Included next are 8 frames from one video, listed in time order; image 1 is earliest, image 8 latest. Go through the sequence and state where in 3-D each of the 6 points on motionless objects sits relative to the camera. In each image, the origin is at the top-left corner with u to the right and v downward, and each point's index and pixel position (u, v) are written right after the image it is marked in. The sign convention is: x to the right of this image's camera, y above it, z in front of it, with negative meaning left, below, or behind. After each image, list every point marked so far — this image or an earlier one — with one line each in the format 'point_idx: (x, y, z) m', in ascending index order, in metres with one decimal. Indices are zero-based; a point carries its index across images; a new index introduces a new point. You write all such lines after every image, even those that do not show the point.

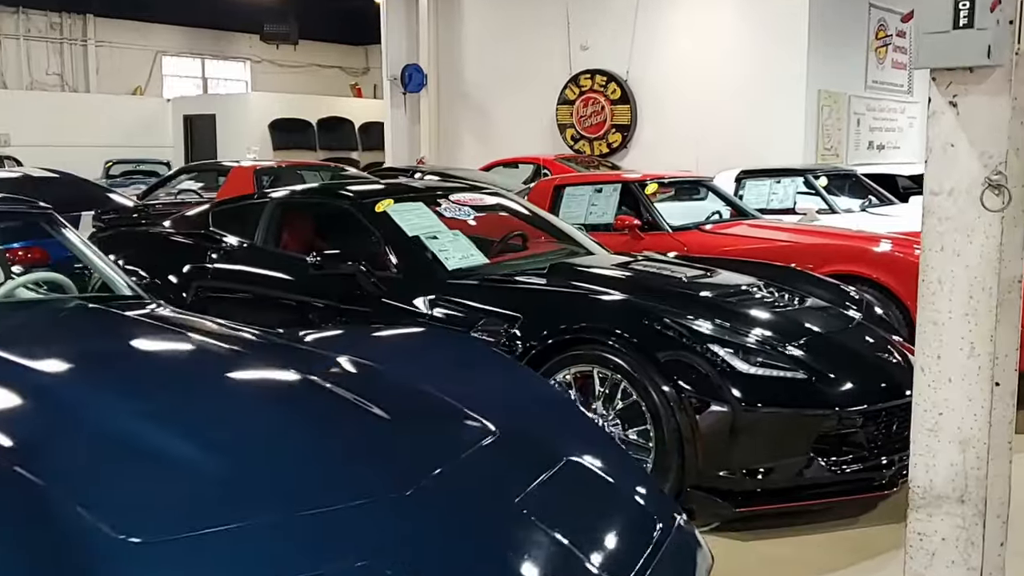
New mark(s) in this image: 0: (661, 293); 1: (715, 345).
0: (+0.5, 0.0, +3.7) m
1: (+0.6, -0.2, +3.3) m
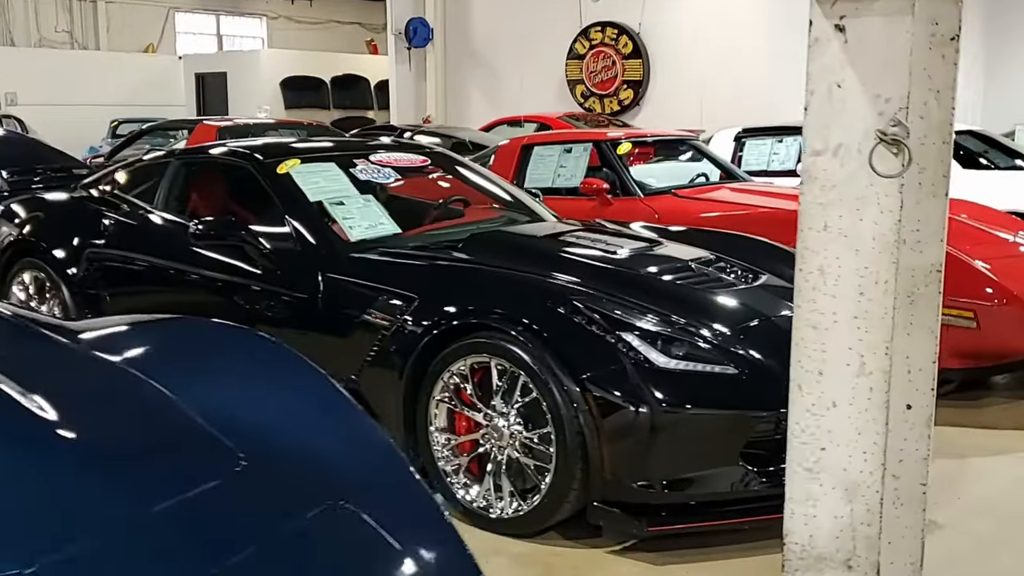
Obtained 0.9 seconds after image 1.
0: (+0.2, +0.1, +3.1) m
1: (+0.3, -0.1, +2.8) m
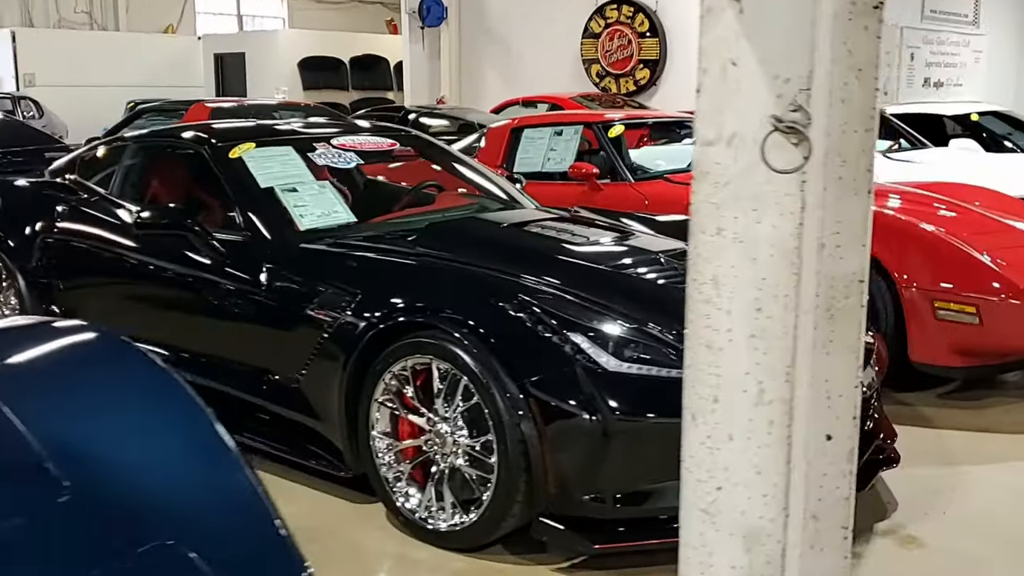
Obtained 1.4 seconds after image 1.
0: (+0.1, +0.1, +2.9) m
1: (+0.2, -0.1, +2.6) m
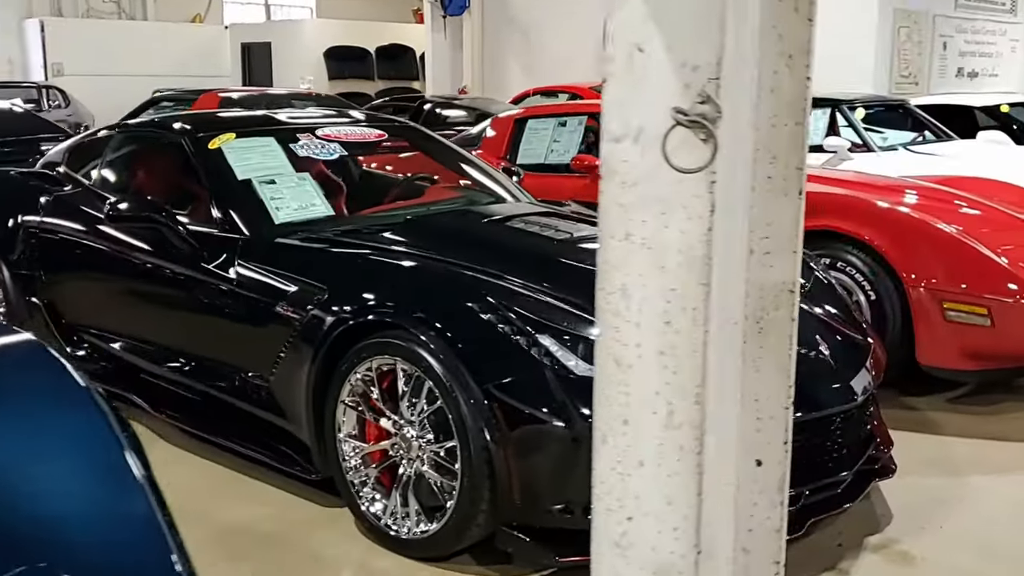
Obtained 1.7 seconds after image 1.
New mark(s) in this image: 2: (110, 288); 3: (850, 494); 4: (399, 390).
0: (0.0, +0.1, +2.8) m
1: (+0.1, -0.1, +2.4) m
2: (-1.2, 0.0, +3.5) m
3: (+0.8, -0.5, +2.8) m
4: (-0.3, -0.2, +2.6) m
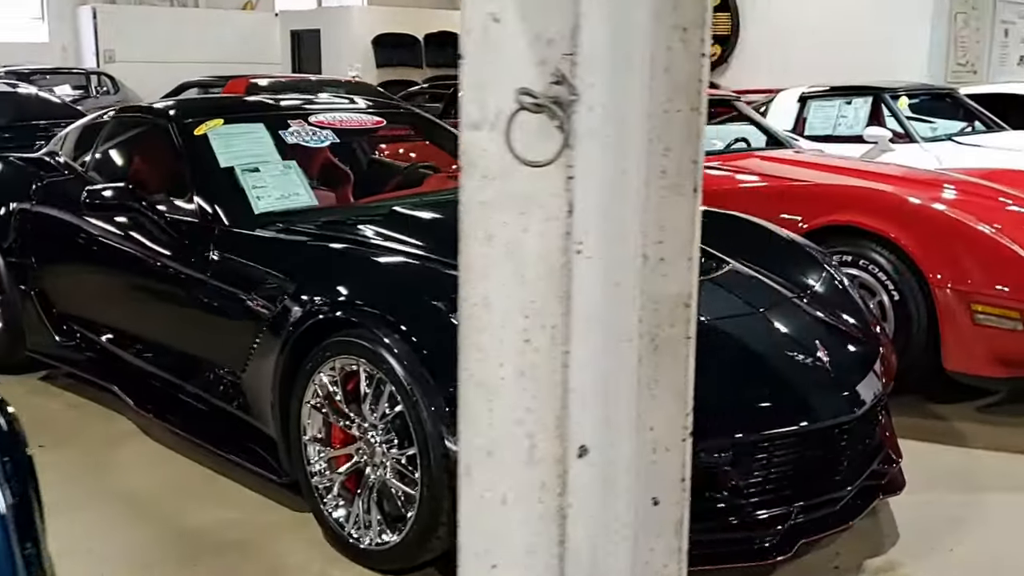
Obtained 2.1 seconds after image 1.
0: (0.0, +0.1, +2.6) m
1: (0.0, -0.1, +2.3) m
2: (-1.3, 0.0, +3.4) m
3: (+0.8, -0.5, +2.6) m
4: (-0.3, -0.2, +2.4) m
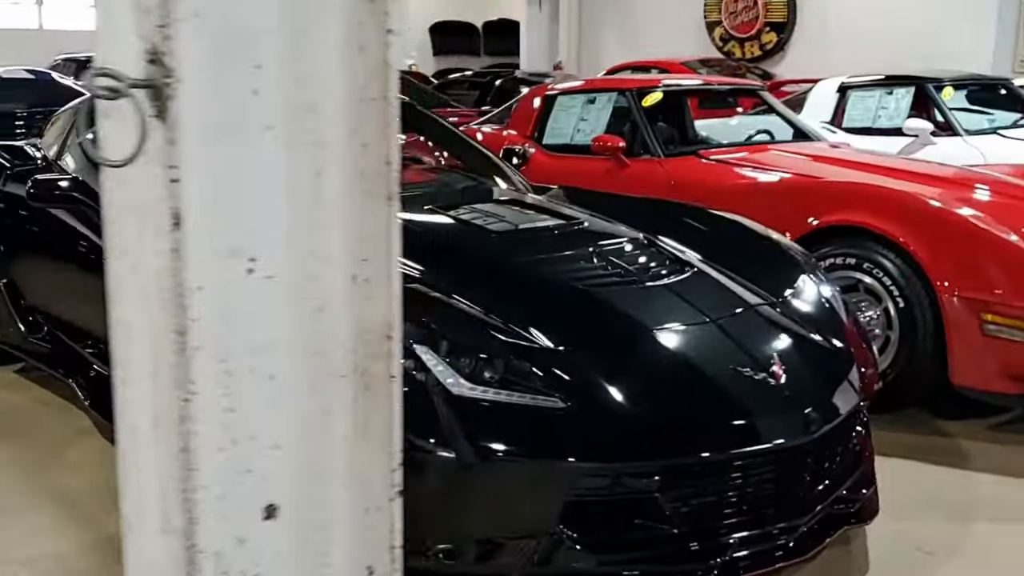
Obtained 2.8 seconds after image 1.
0: (-0.2, +0.1, +2.5) m
1: (-0.1, -0.1, +2.1) m
2: (-1.3, +0.1, +3.3) m
3: (+0.6, -0.5, +2.3) m
4: (-0.5, -0.2, +2.3) m
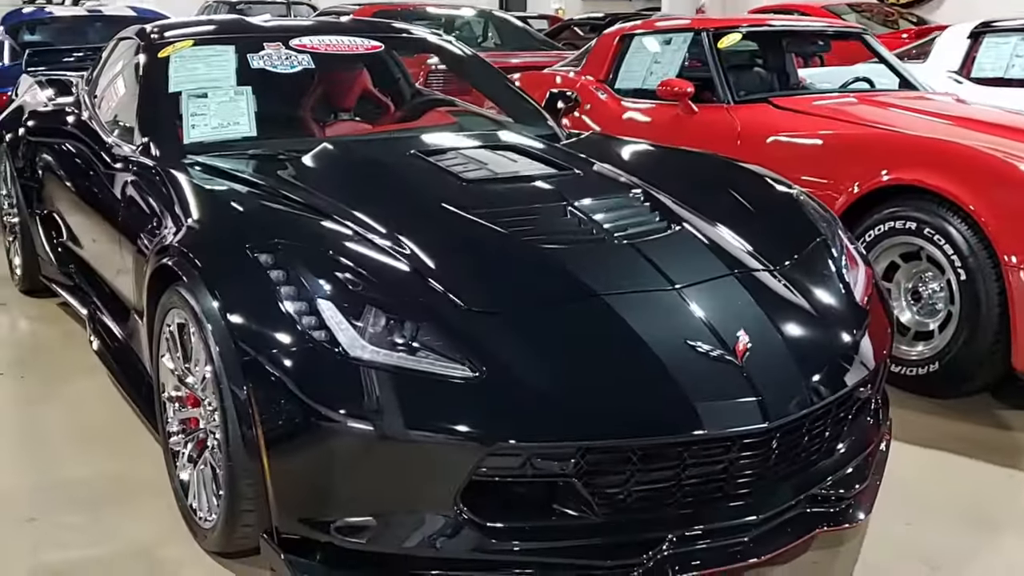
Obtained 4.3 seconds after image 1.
0: (-0.2, +0.2, +2.3) m
1: (-0.3, 0.0, +1.9) m
2: (-1.3, +0.2, +3.3) m
3: (+0.5, -0.5, +2.1) m
4: (-0.6, -0.1, +2.2) m
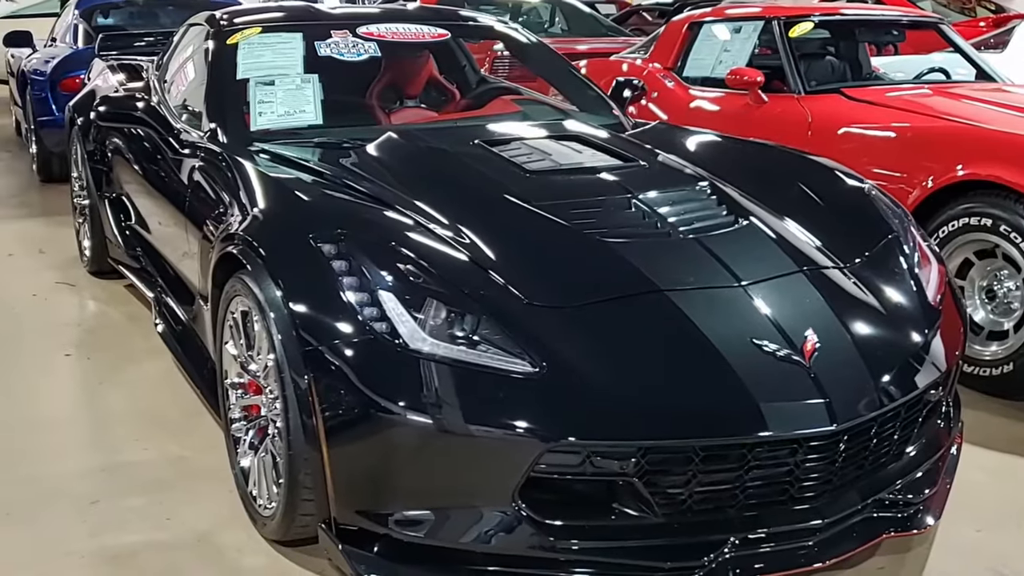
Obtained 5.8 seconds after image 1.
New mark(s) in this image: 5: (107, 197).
0: (-0.1, +0.2, +2.3) m
1: (-0.2, 0.0, +1.9) m
2: (-1.1, +0.3, +3.3) m
3: (+0.6, -0.5, +2.0) m
4: (-0.5, -0.1, +2.2) m
5: (-1.3, +0.3, +3.6) m
